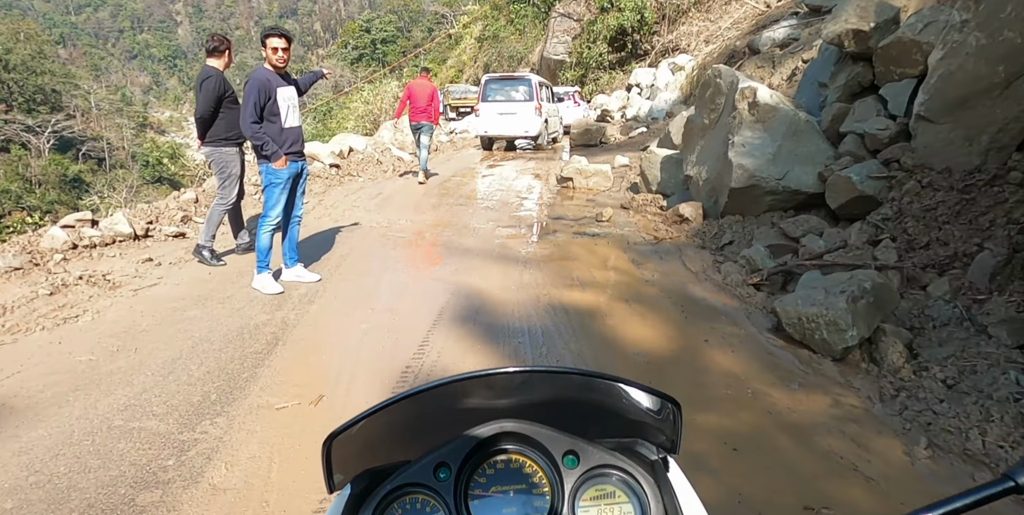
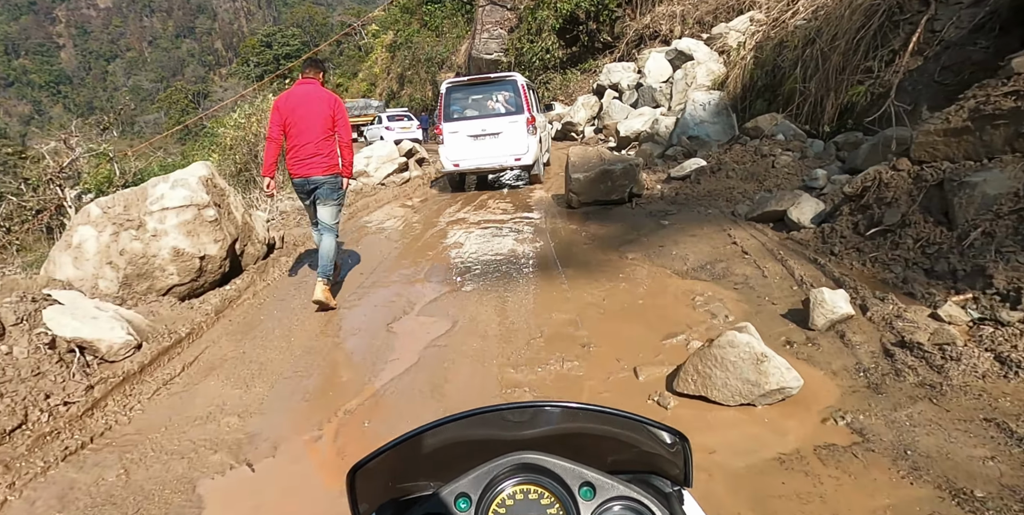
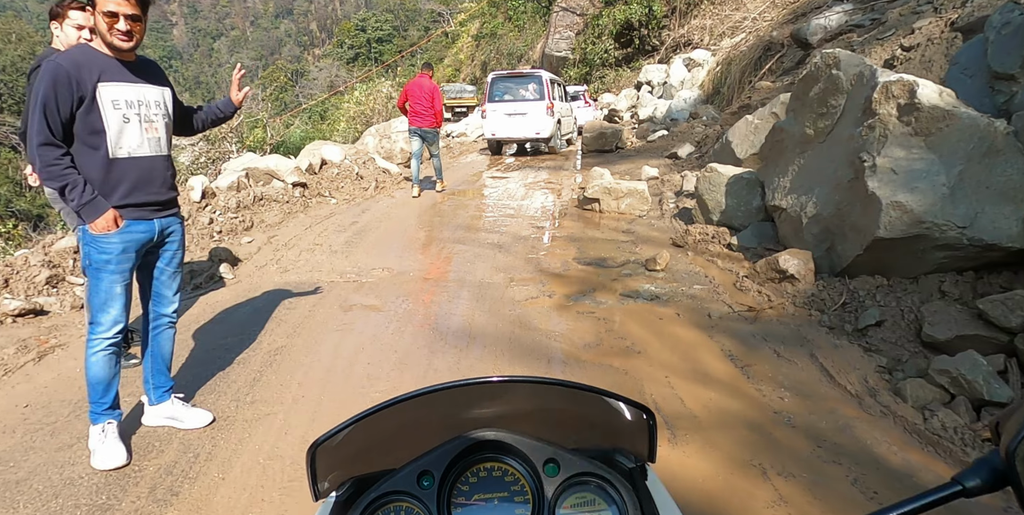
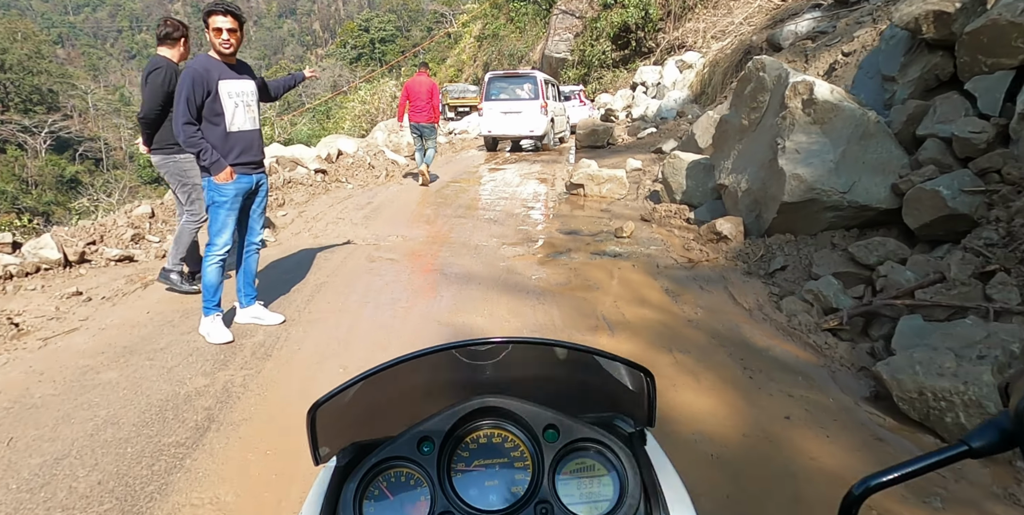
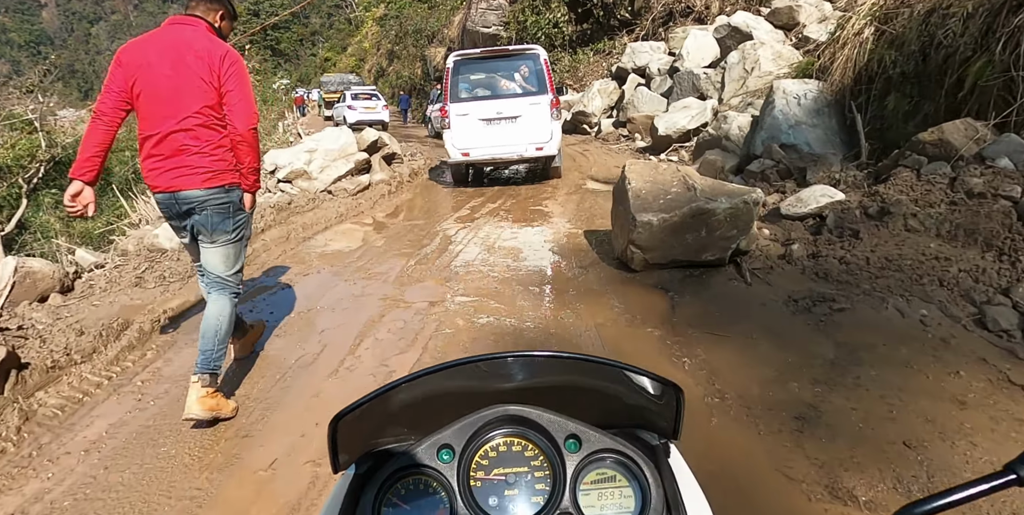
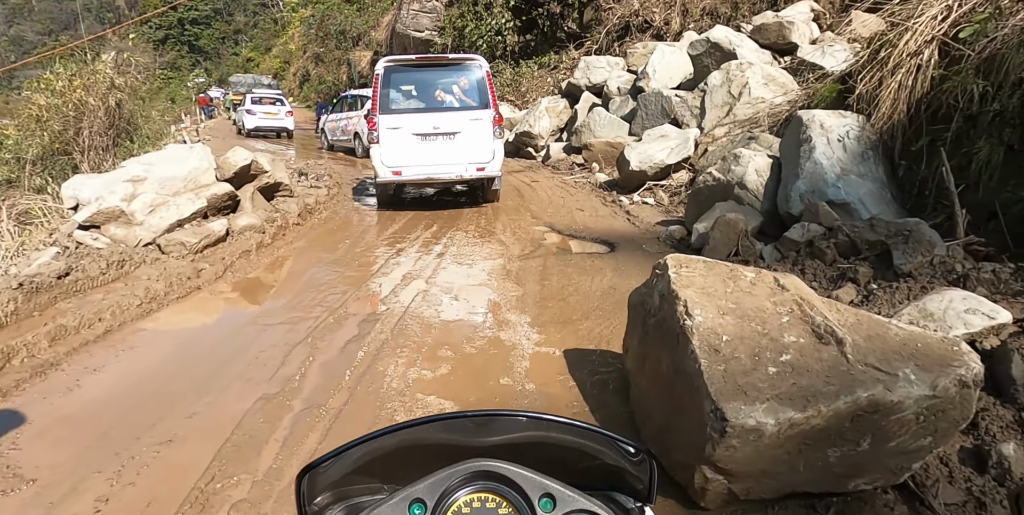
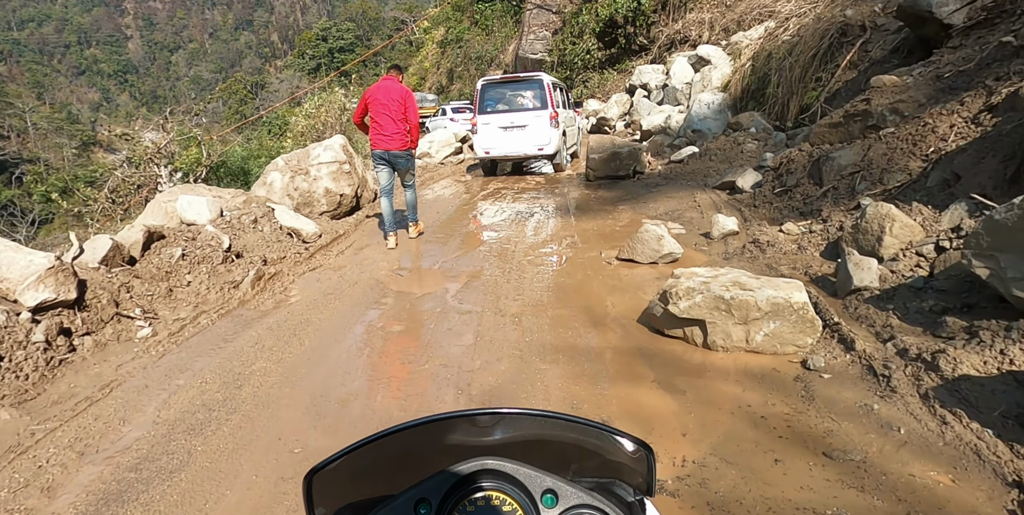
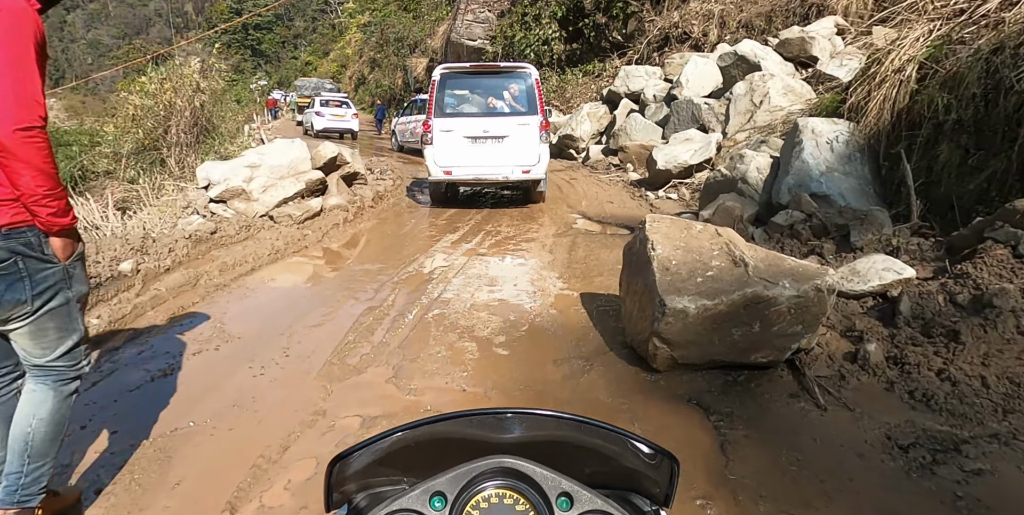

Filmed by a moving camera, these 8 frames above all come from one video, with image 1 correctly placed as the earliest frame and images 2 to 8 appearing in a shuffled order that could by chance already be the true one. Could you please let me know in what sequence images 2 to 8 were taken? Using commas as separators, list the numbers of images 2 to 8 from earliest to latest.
4, 3, 7, 2, 5, 8, 6
